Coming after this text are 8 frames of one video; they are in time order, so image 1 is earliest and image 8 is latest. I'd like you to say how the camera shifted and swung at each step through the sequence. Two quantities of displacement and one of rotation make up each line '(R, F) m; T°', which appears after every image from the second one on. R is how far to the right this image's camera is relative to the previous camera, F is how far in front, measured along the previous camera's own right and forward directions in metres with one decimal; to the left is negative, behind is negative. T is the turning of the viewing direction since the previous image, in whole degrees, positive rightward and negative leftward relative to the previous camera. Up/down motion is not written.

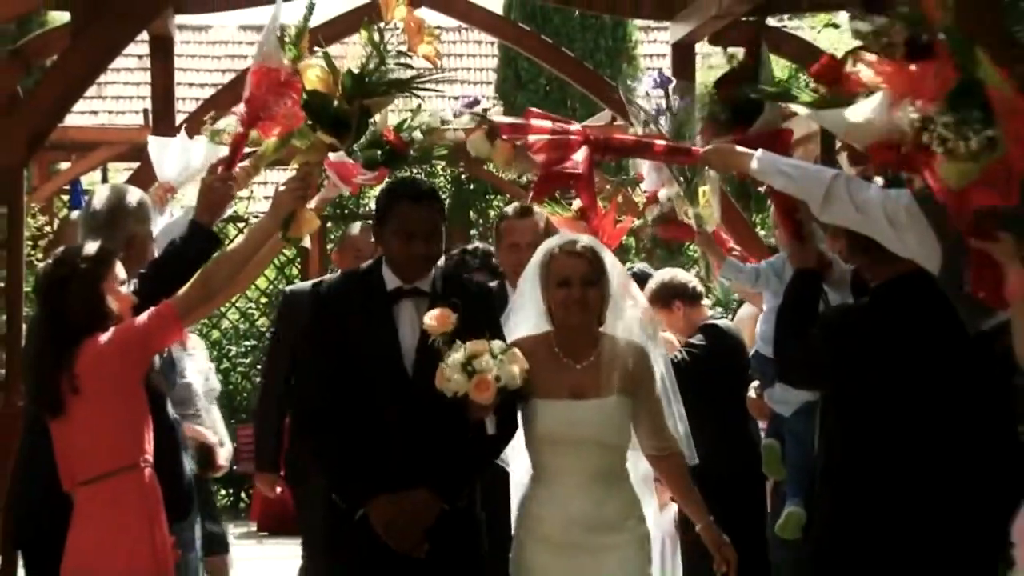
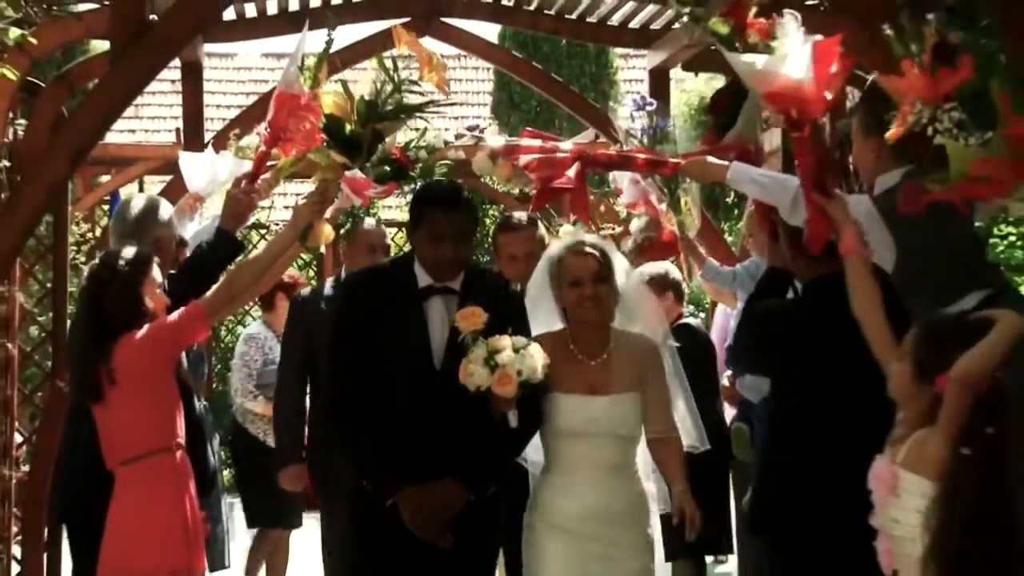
(+0.3, -0.2) m; -5°
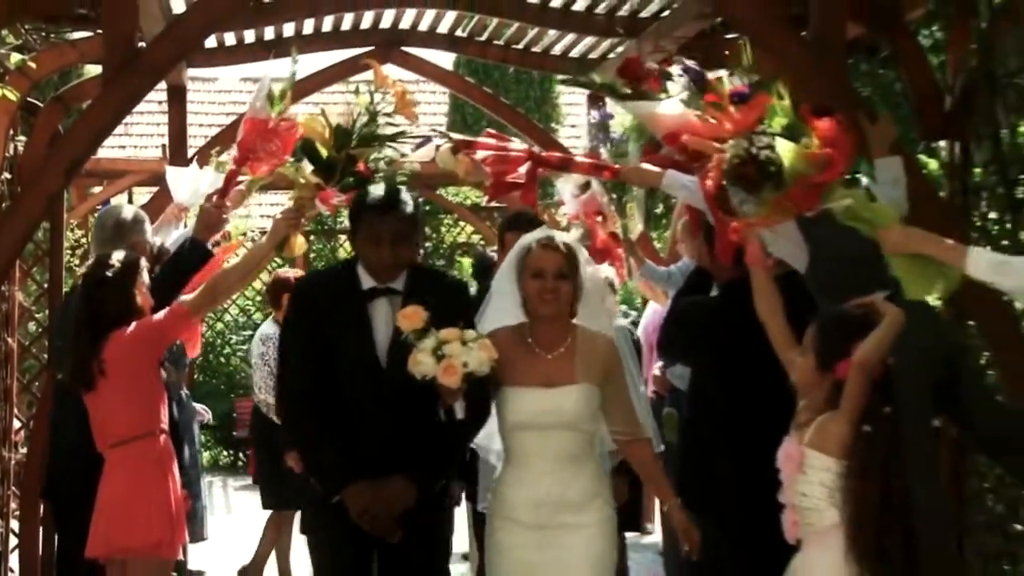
(+0.1, -0.4) m; +1°
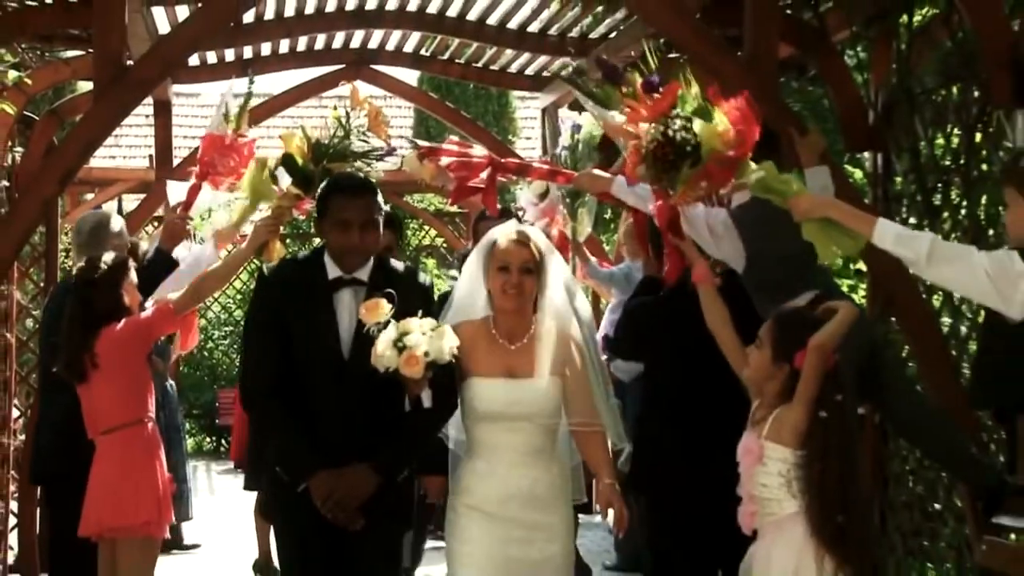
(+0.1, -0.4) m; +1°
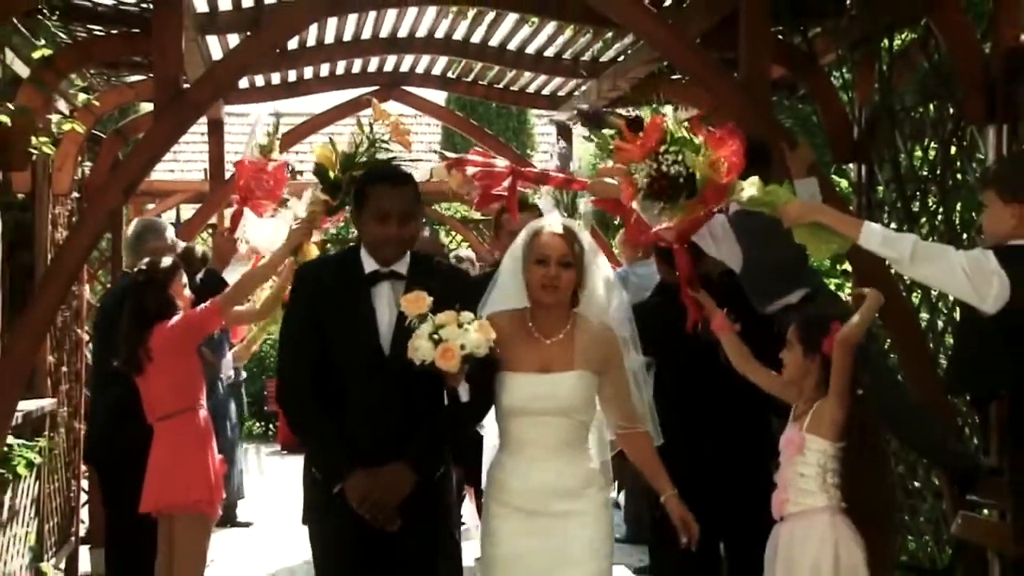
(0.0, -0.5) m; -1°
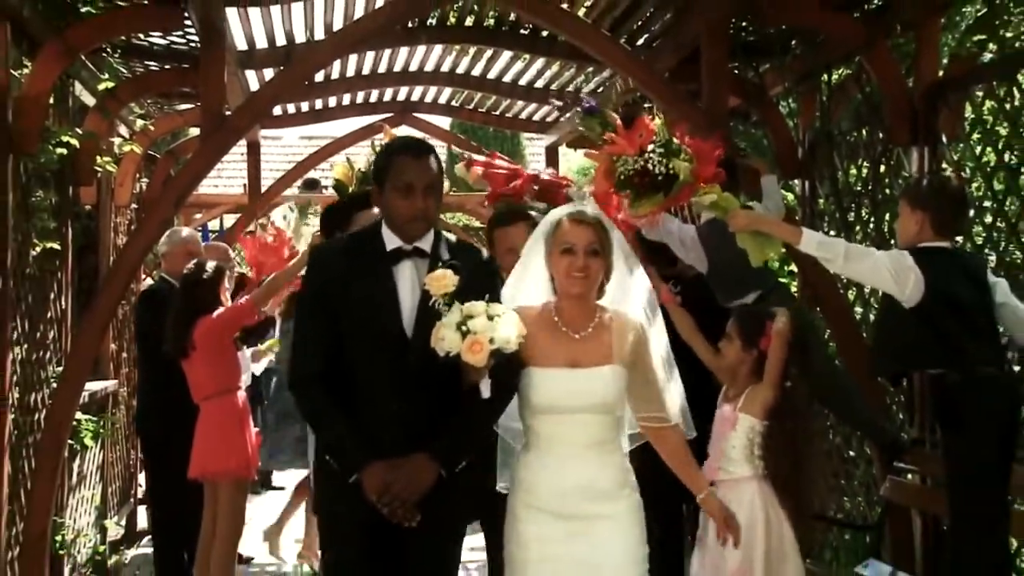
(0.0, -0.8) m; 0°
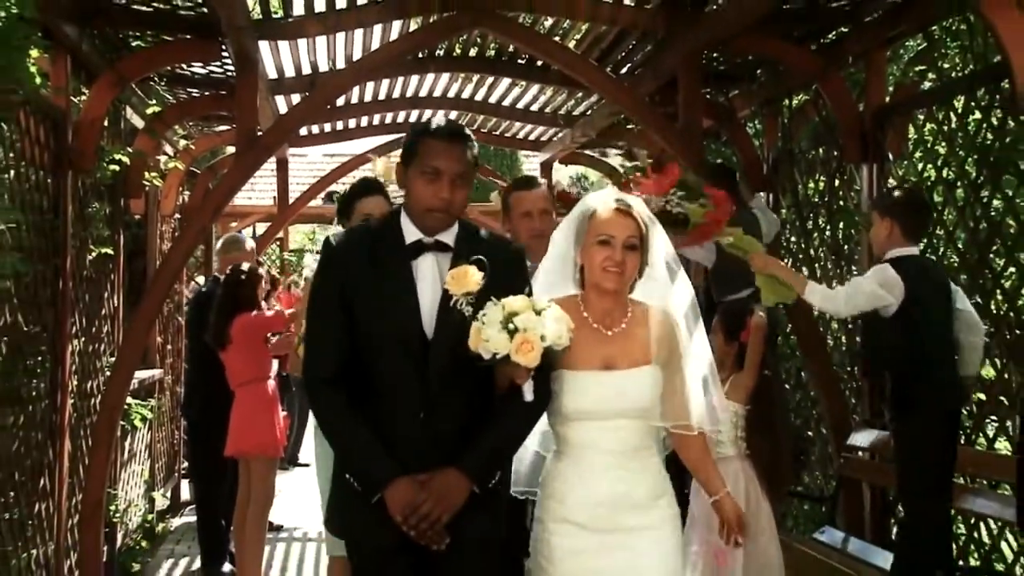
(0.0, -0.8) m; 0°
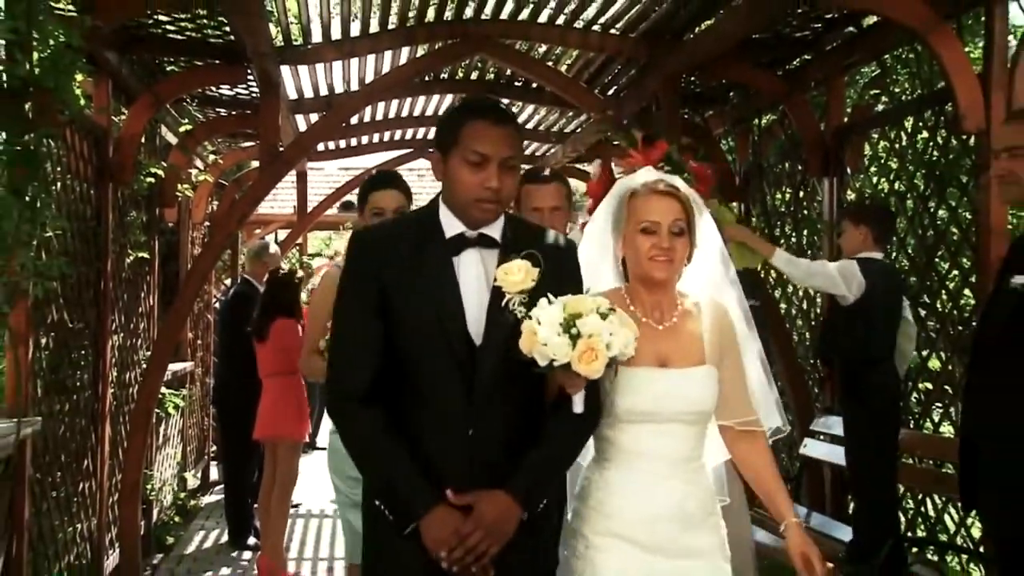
(0.0, -0.7) m; 0°
